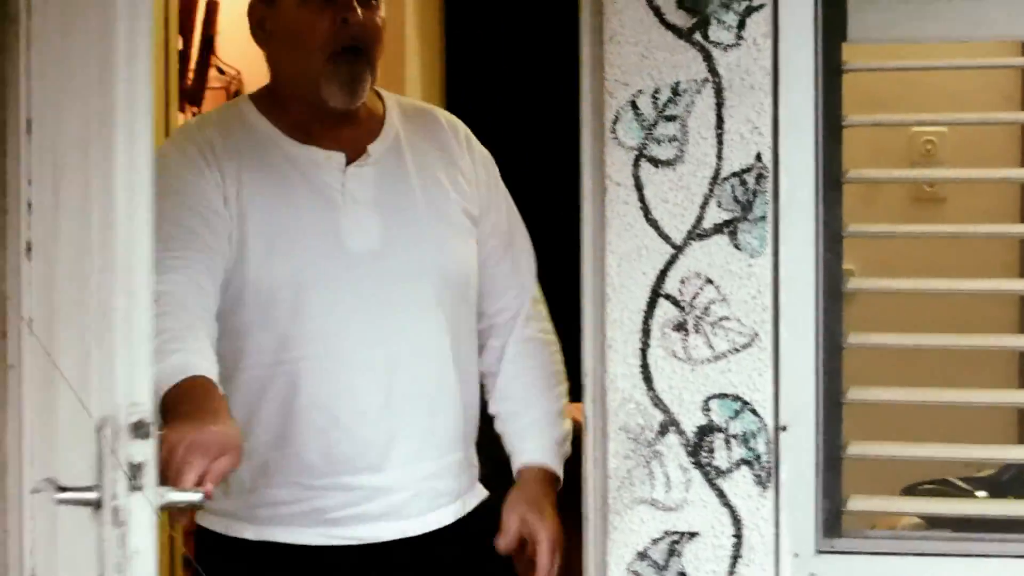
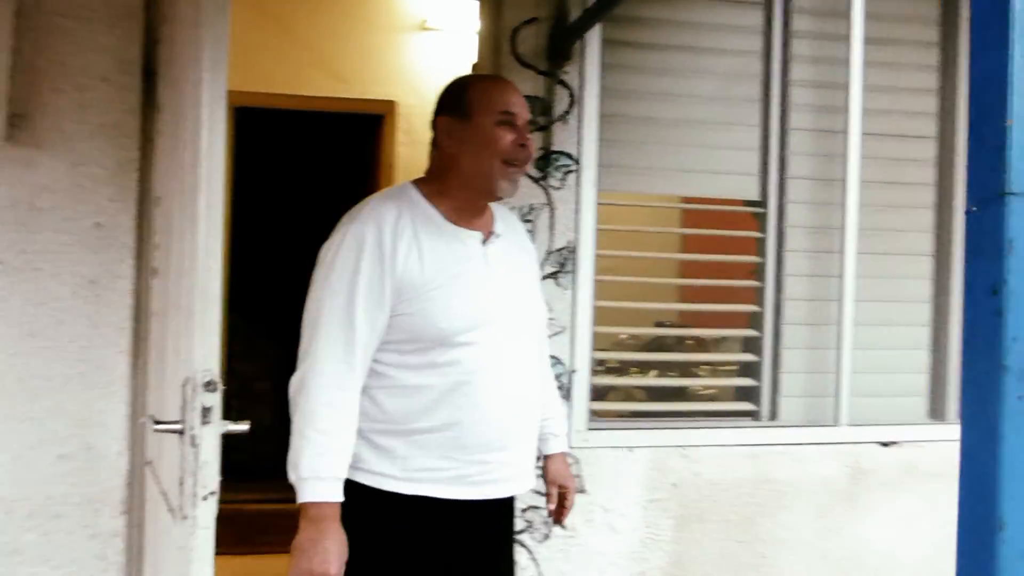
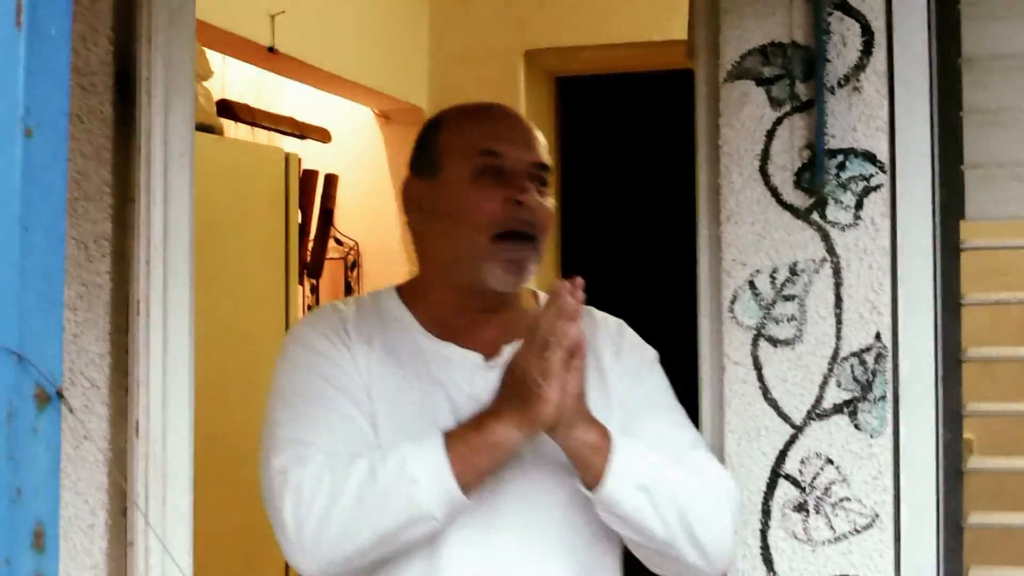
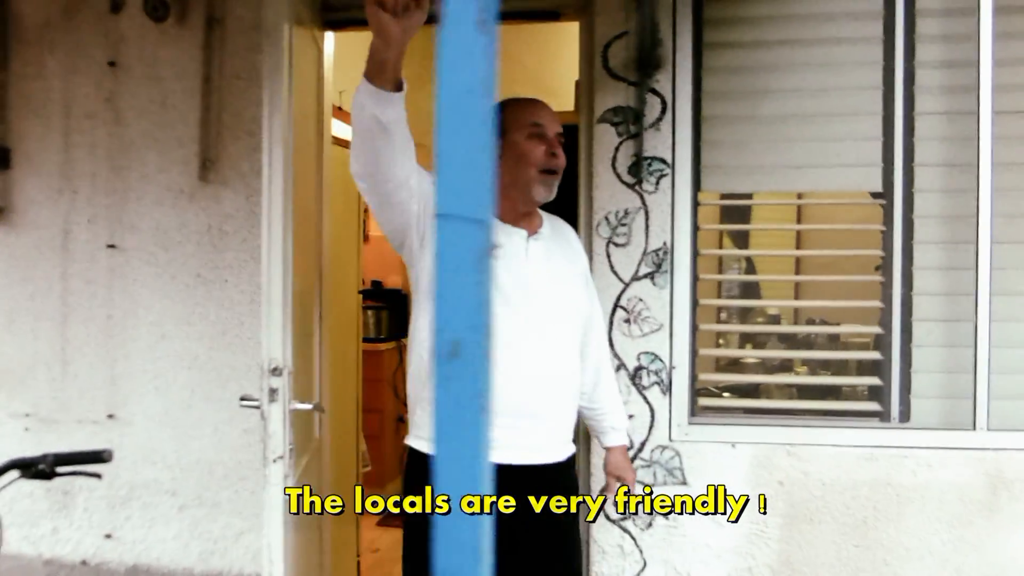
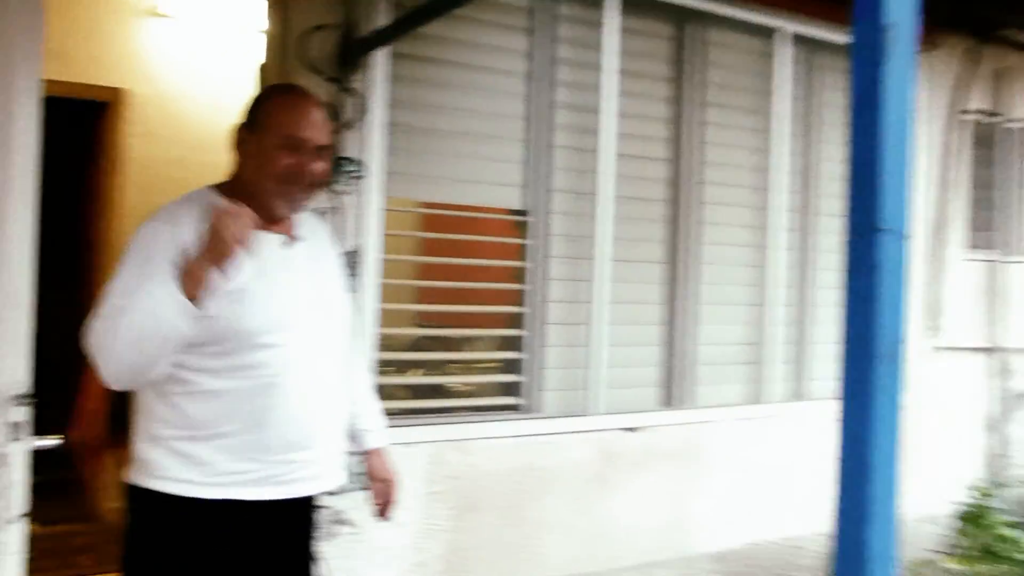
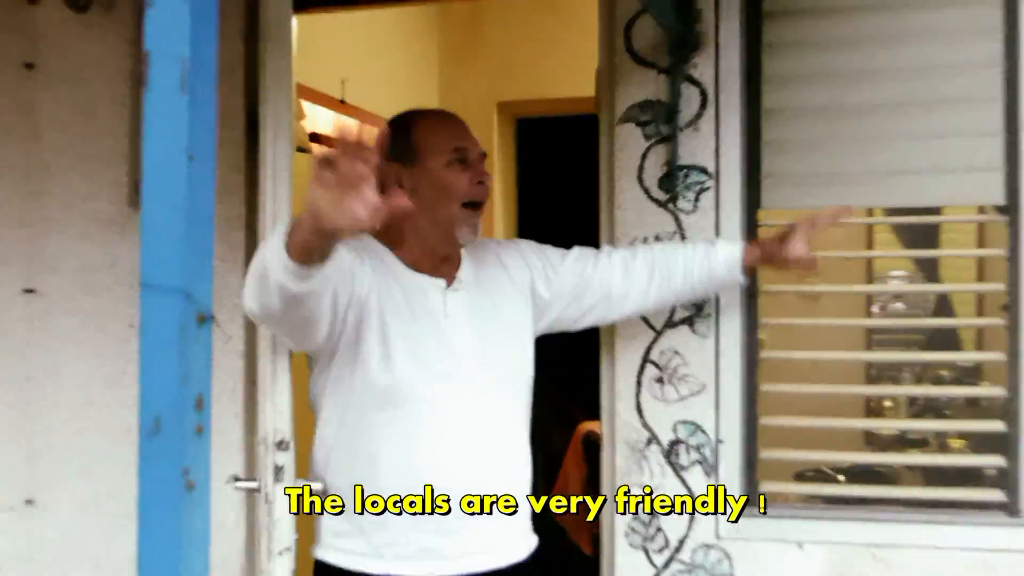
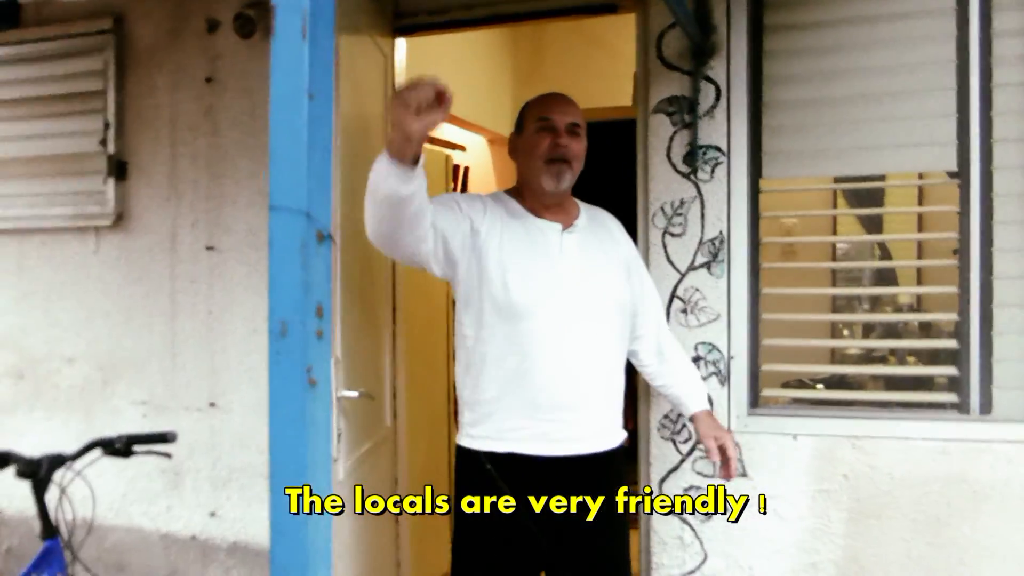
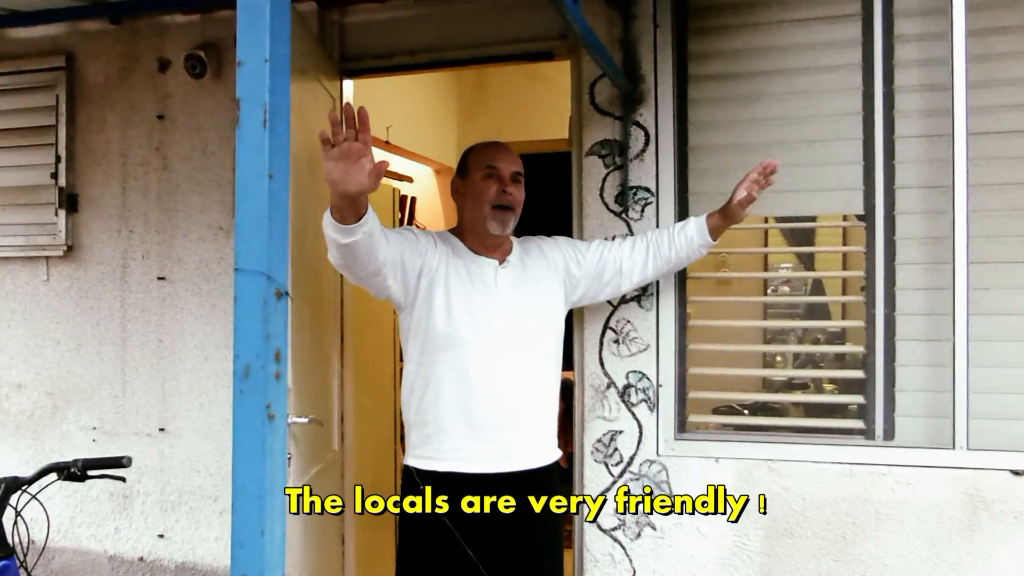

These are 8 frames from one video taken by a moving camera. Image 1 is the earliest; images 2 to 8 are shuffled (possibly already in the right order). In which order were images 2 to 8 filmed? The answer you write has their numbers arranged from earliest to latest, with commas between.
3, 6, 8, 7, 4, 2, 5
